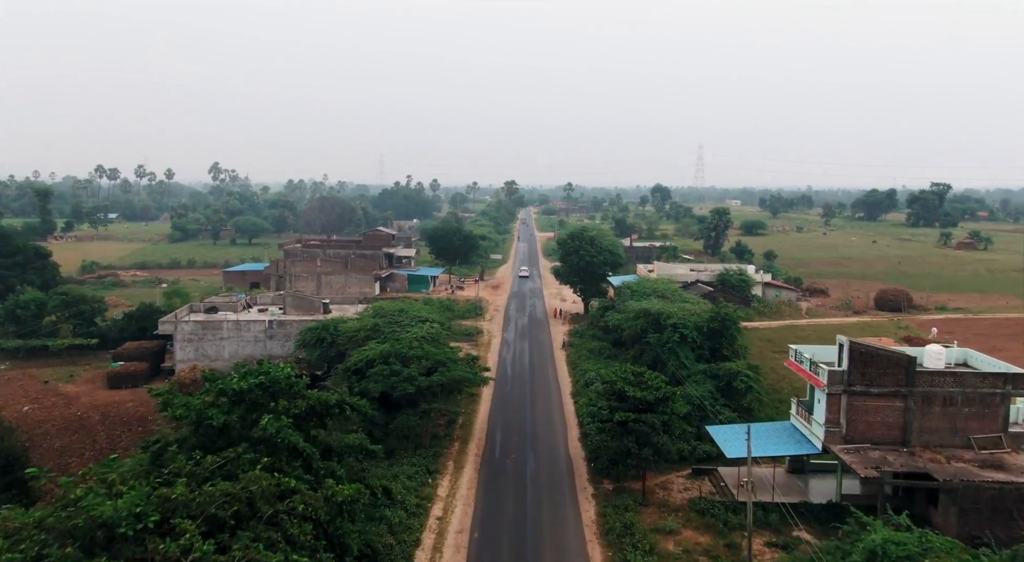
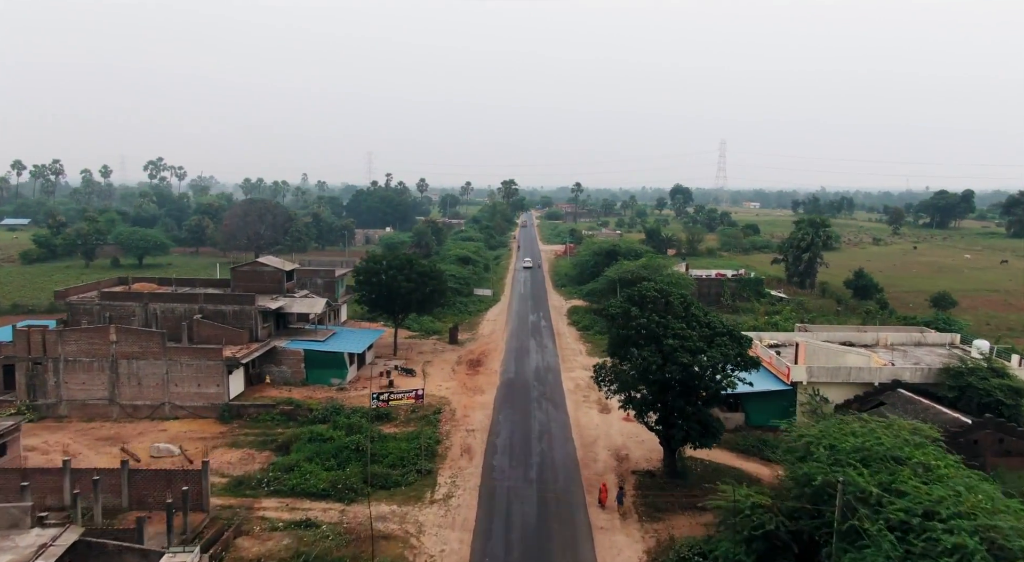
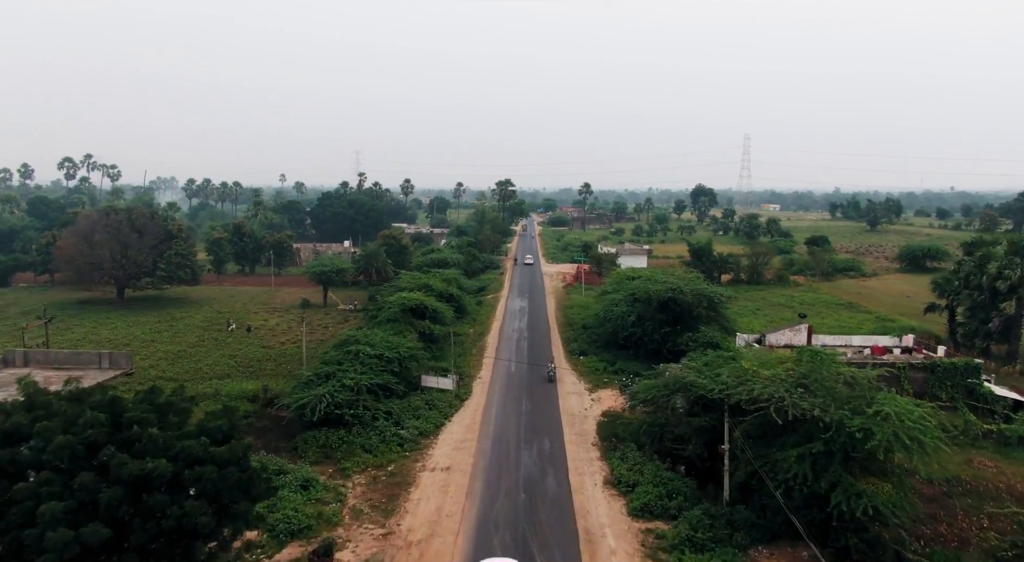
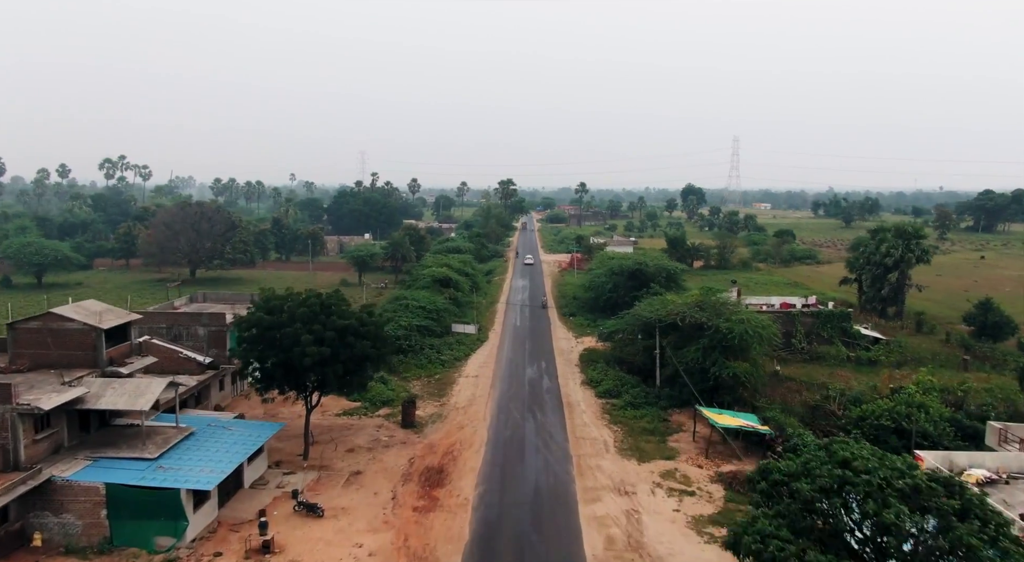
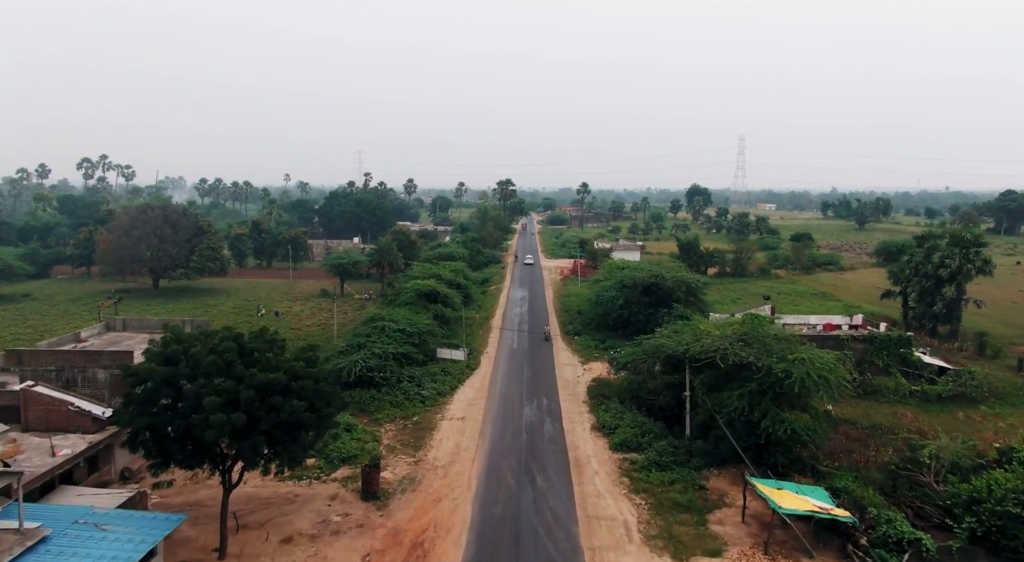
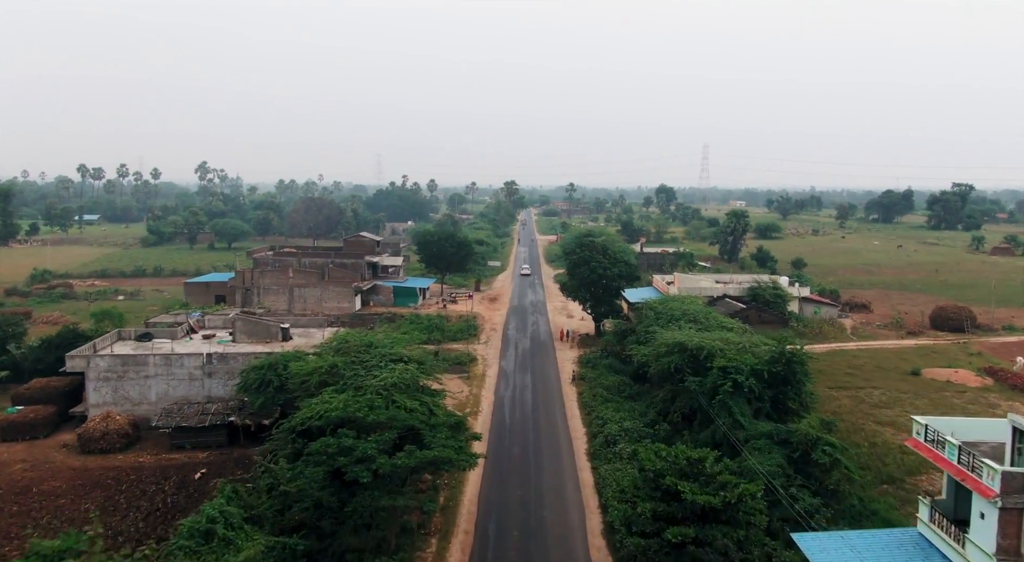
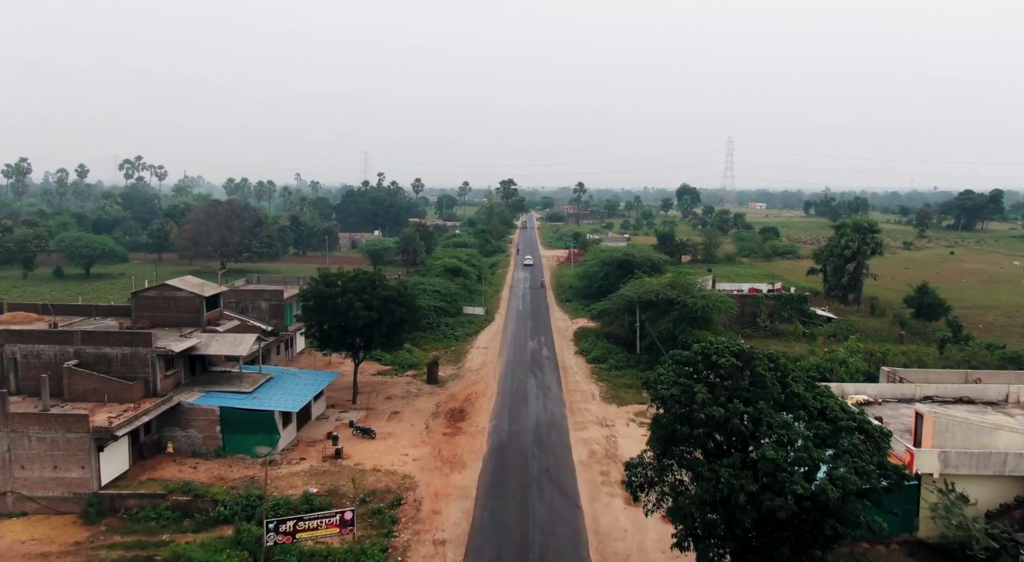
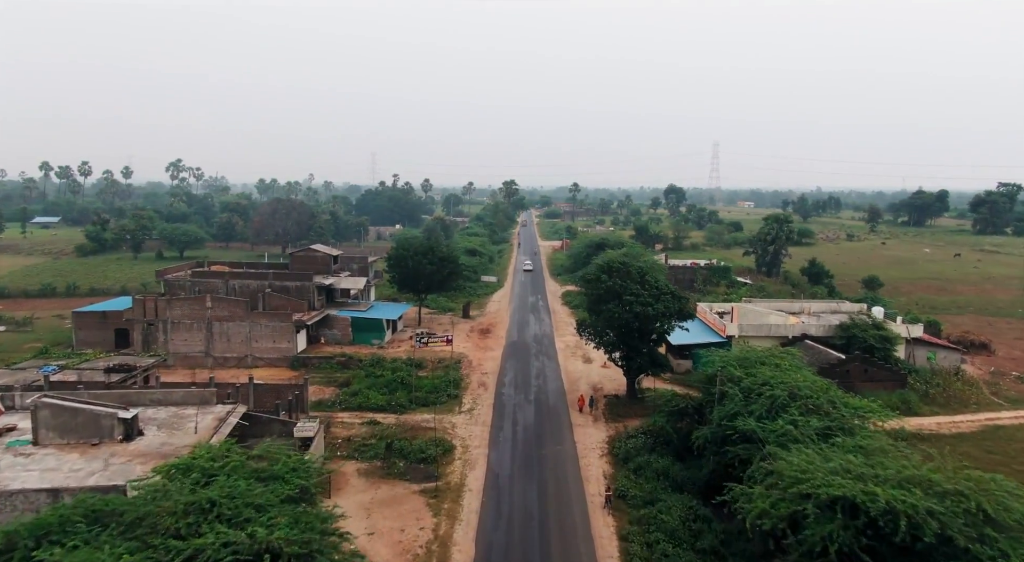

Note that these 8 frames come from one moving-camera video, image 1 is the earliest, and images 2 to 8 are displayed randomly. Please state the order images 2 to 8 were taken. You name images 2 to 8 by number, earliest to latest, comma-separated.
6, 8, 2, 7, 4, 5, 3
